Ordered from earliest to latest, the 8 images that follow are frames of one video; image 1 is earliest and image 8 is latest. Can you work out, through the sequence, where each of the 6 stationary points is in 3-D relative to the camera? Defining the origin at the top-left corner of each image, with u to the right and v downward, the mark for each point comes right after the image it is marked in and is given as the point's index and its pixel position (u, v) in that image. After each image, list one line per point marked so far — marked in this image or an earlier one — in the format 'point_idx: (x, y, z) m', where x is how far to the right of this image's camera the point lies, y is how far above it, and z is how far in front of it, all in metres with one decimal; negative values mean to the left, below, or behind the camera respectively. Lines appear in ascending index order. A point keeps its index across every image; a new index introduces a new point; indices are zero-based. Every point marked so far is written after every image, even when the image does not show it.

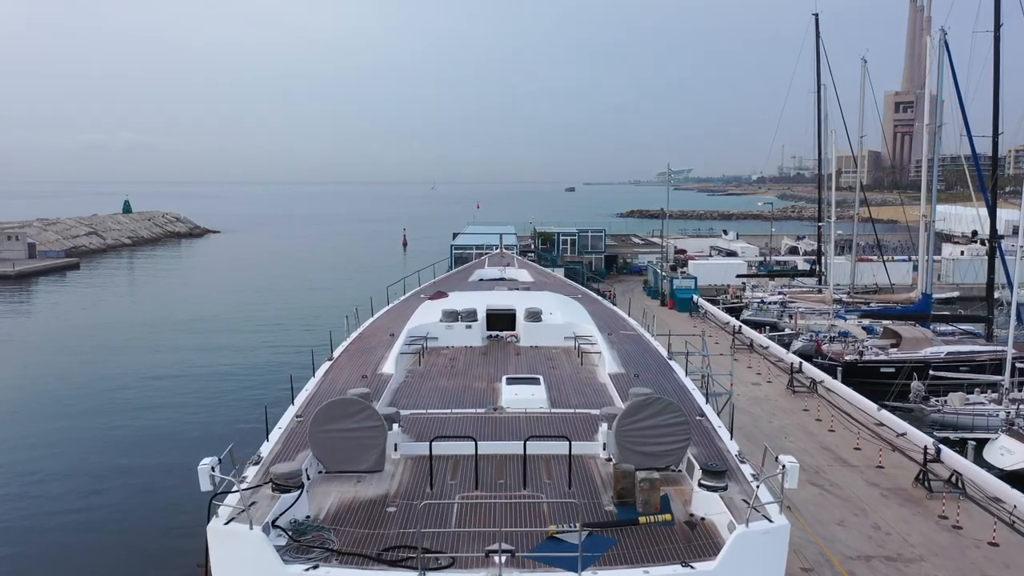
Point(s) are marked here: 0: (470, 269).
0: (-1.2, +0.4, +18.8) m
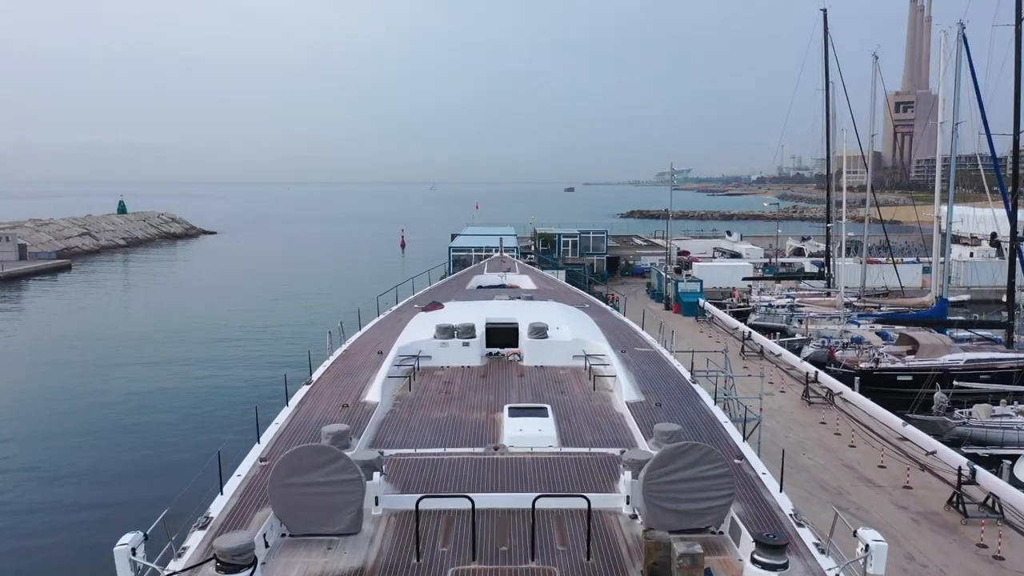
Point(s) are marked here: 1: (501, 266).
0: (-1.2, +0.3, +17.8) m
1: (-0.3, +0.5, +19.9) m
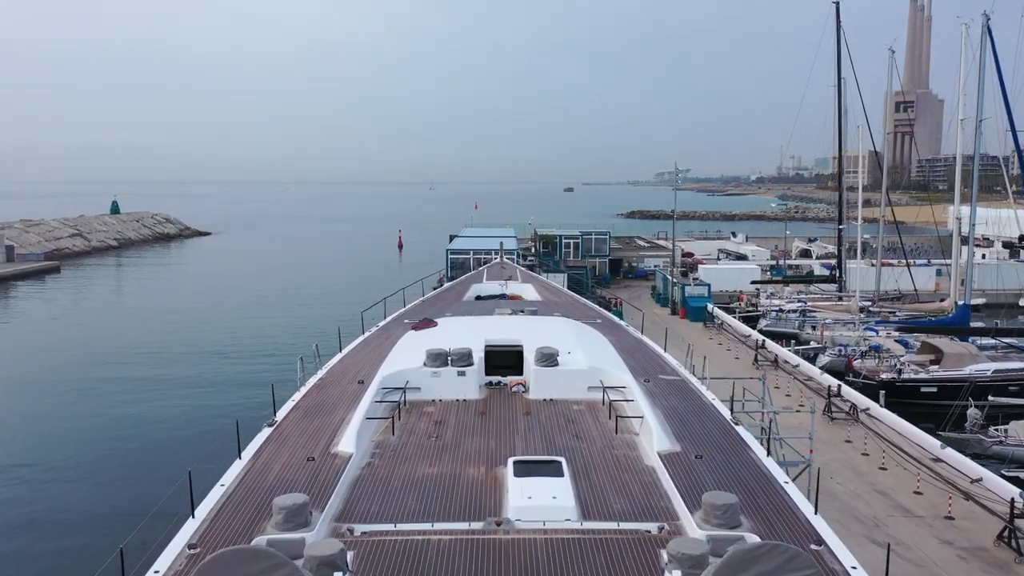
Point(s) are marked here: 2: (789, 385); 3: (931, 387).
0: (-1.1, +0.1, +16.6) m
1: (-0.3, +0.4, +18.7) m
2: (+7.9, -2.8, +19.4) m
3: (+11.8, -2.8, +19.2) m
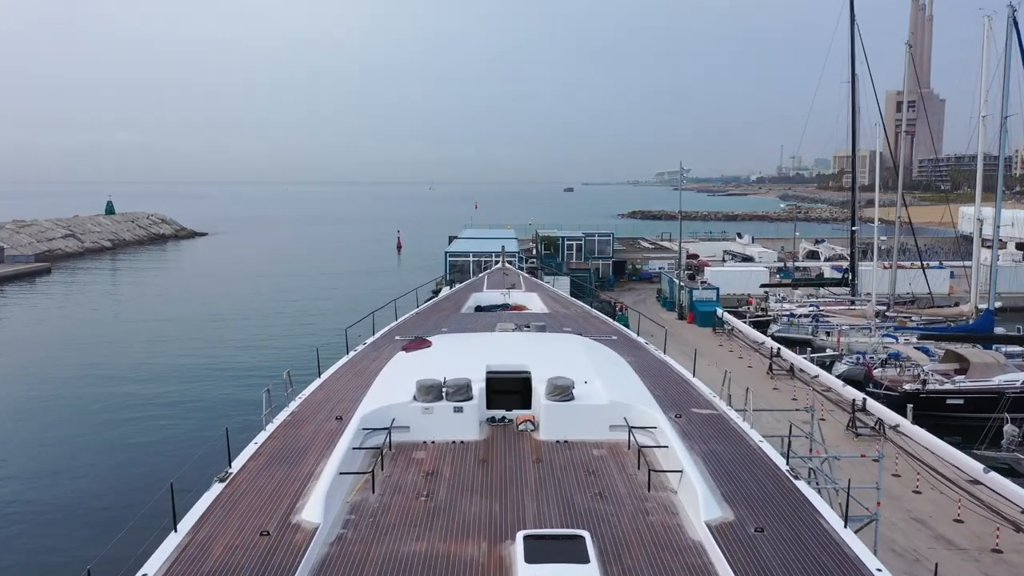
0: (-1.1, -0.1, +15.5) m
1: (-0.2, +0.2, +17.6) m
2: (+8.0, -2.9, +18.4) m
3: (+11.9, -3.0, +18.1) m
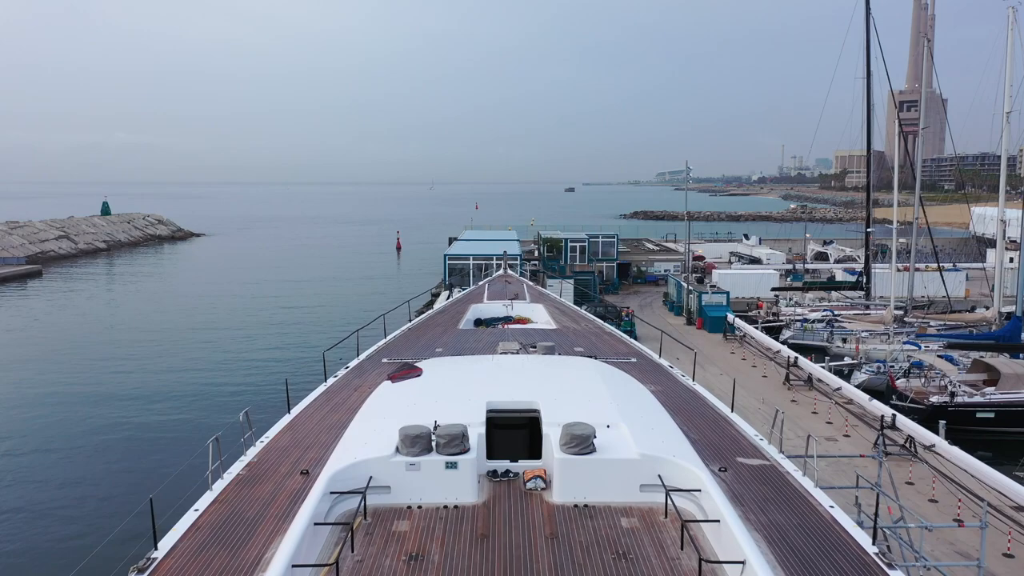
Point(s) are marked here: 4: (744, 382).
0: (-1.0, -0.2, +14.4) m
1: (-0.1, 0.0, +16.5) m
2: (+8.1, -3.1, +17.3) m
3: (+11.9, -3.1, +17.0) m
4: (+6.7, -2.7, +19.7) m
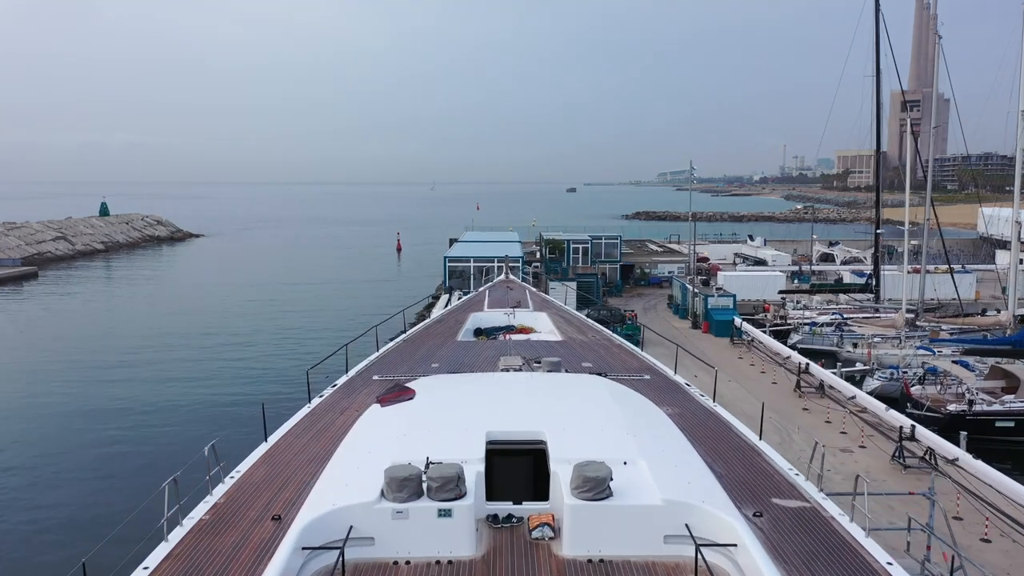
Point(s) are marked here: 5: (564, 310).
0: (-1.0, -0.3, +13.8) m
1: (-0.1, -0.1, +15.9) m
2: (+8.1, -3.2, +16.6) m
3: (+12.0, -3.2, +16.3) m
4: (+6.8, -2.8, +19.1) m
5: (+1.0, -0.4, +13.3) m
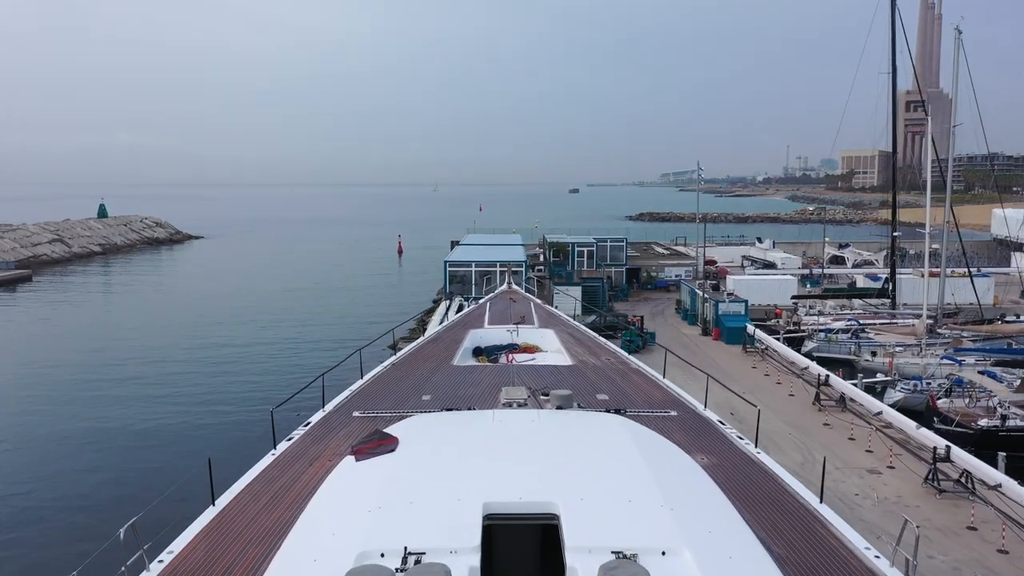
0: (-0.9, -0.5, +12.9) m
1: (0.0, -0.3, +14.9) m
2: (+8.2, -3.4, +15.6) m
3: (+12.1, -3.4, +15.3) m
4: (+6.9, -3.0, +18.1) m
5: (+1.1, -0.5, +12.3) m
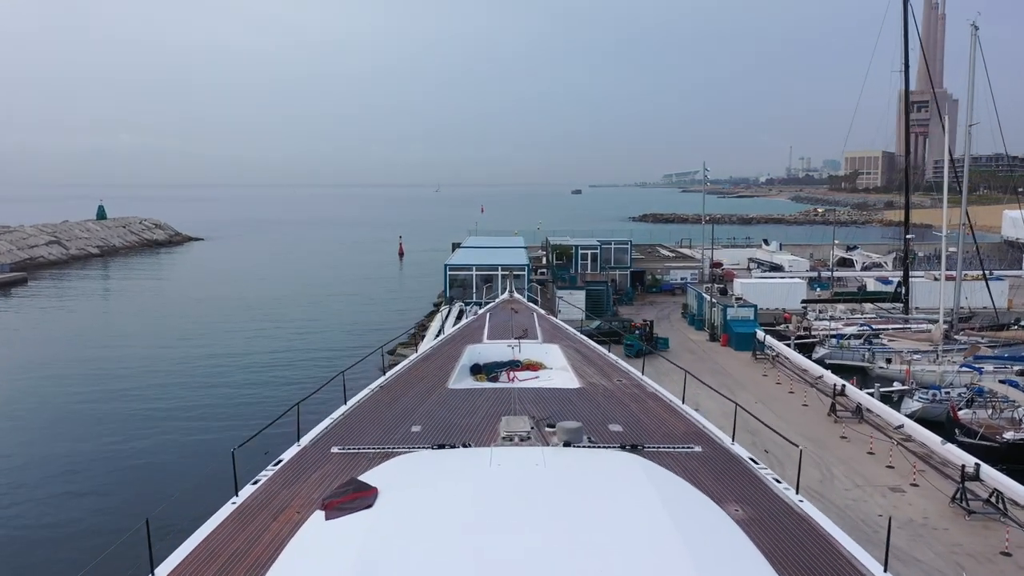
0: (-0.9, -0.7, +12.1) m
1: (0.0, -0.4, +14.1) m
2: (+8.2, -3.5, +14.8) m
3: (+12.1, -3.6, +14.5) m
4: (+6.9, -3.2, +17.3) m
5: (+1.1, -0.7, +11.6) m
